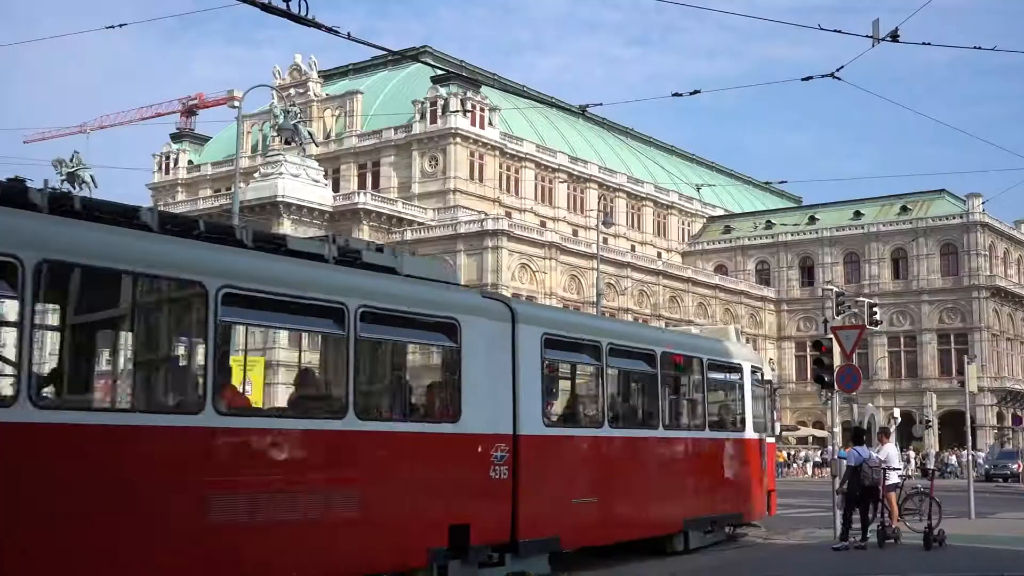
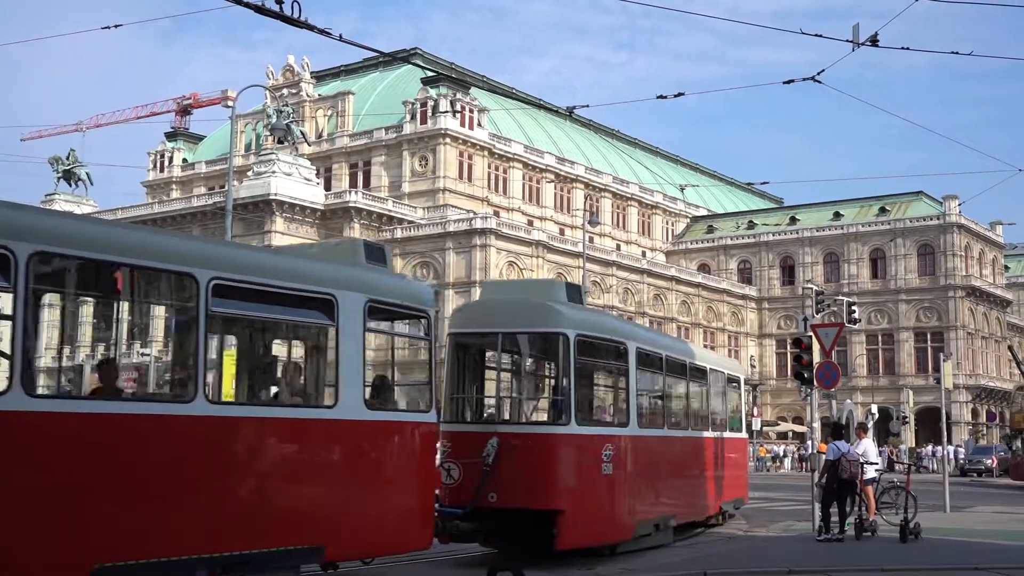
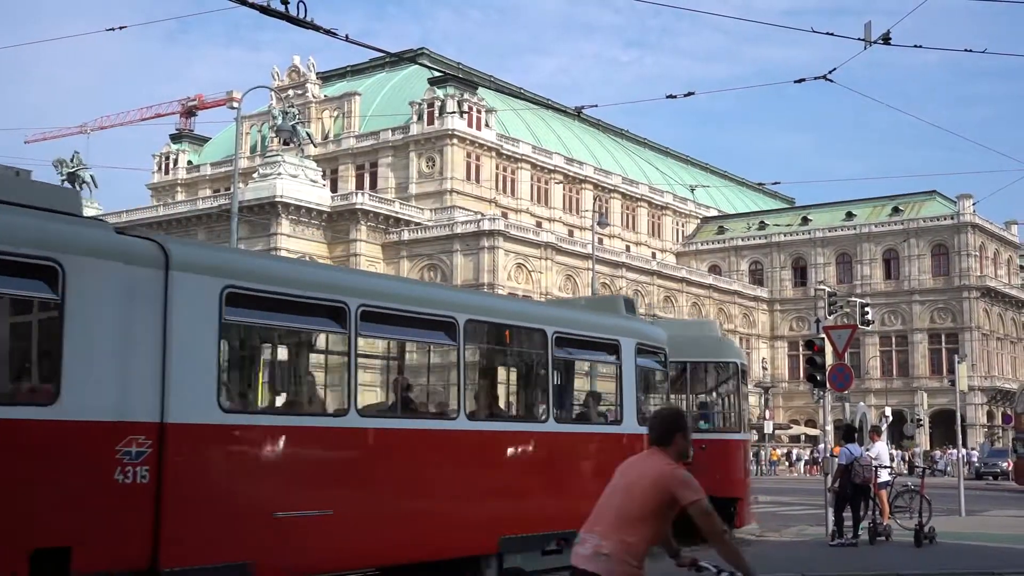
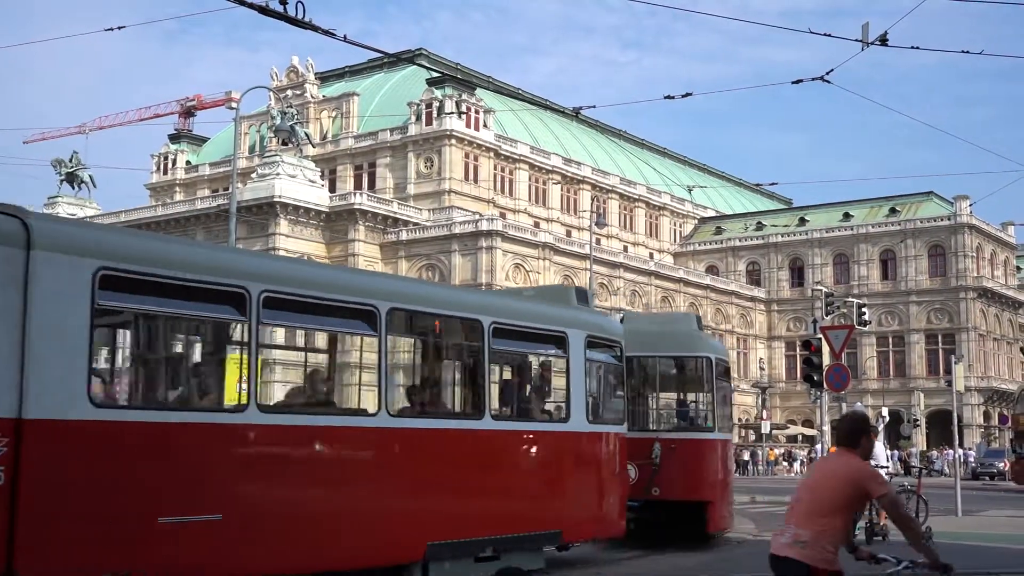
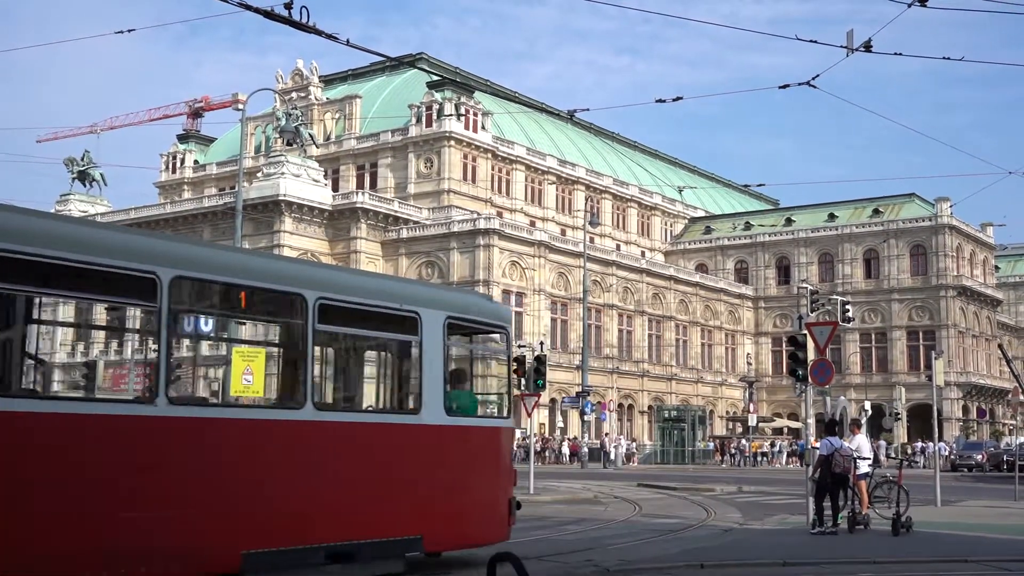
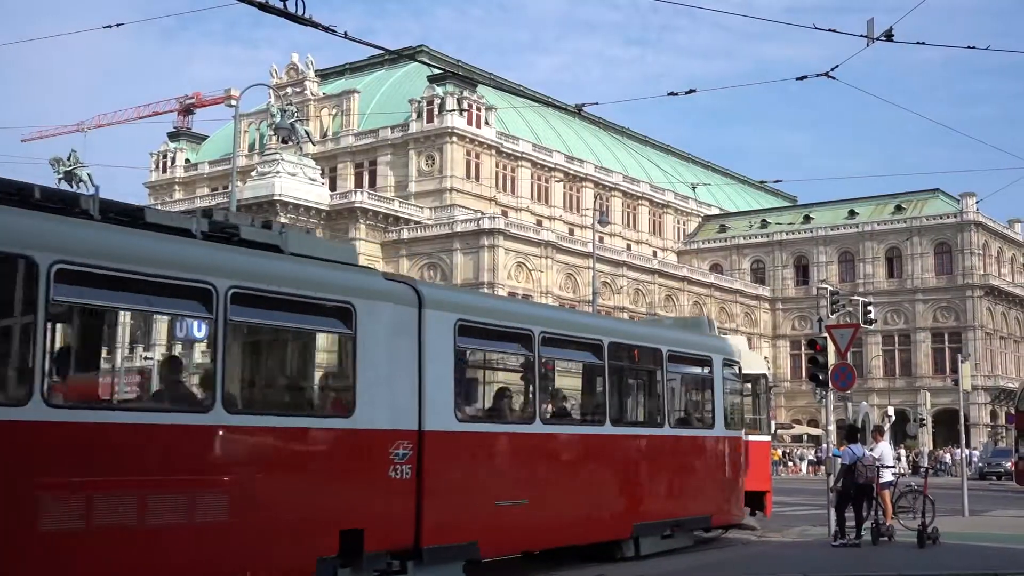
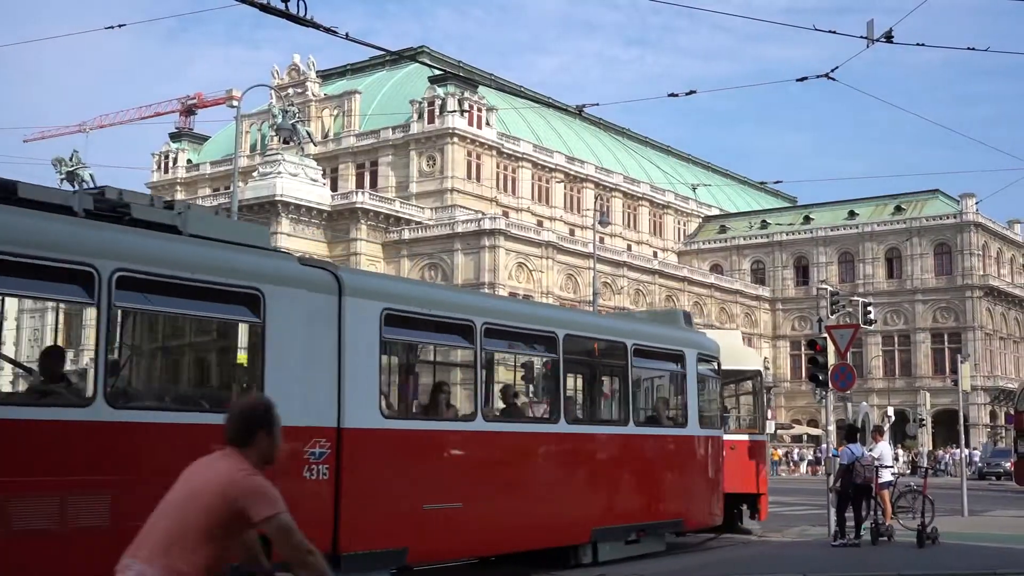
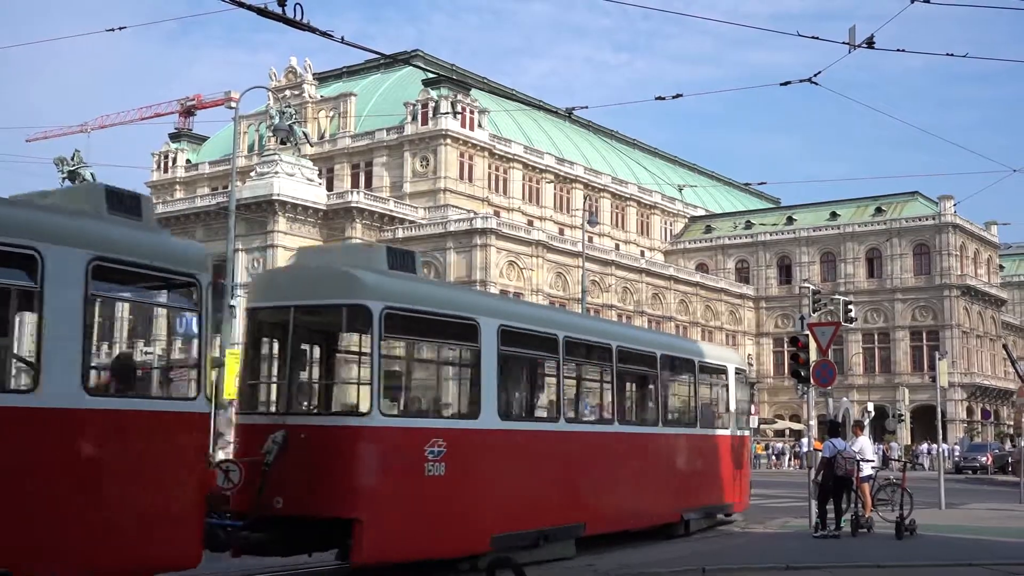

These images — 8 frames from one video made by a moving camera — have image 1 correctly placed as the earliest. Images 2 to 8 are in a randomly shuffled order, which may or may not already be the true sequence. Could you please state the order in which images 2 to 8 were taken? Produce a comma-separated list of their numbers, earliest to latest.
6, 7, 3, 4, 2, 8, 5
